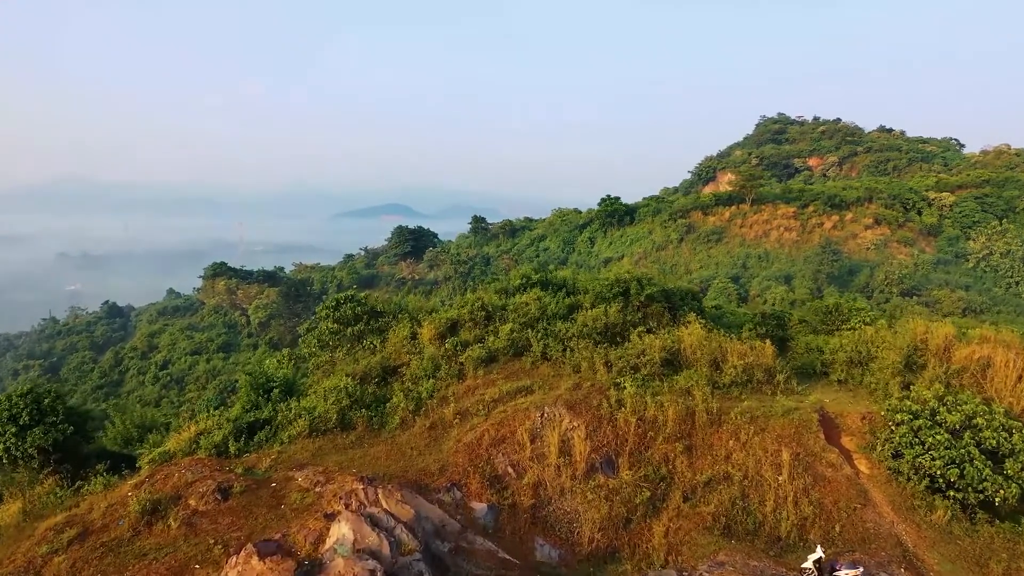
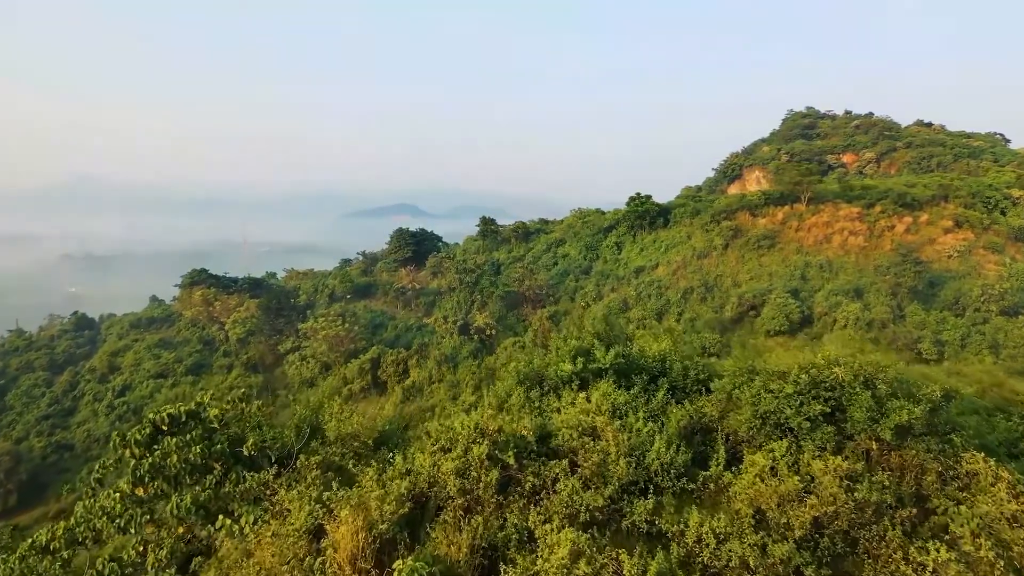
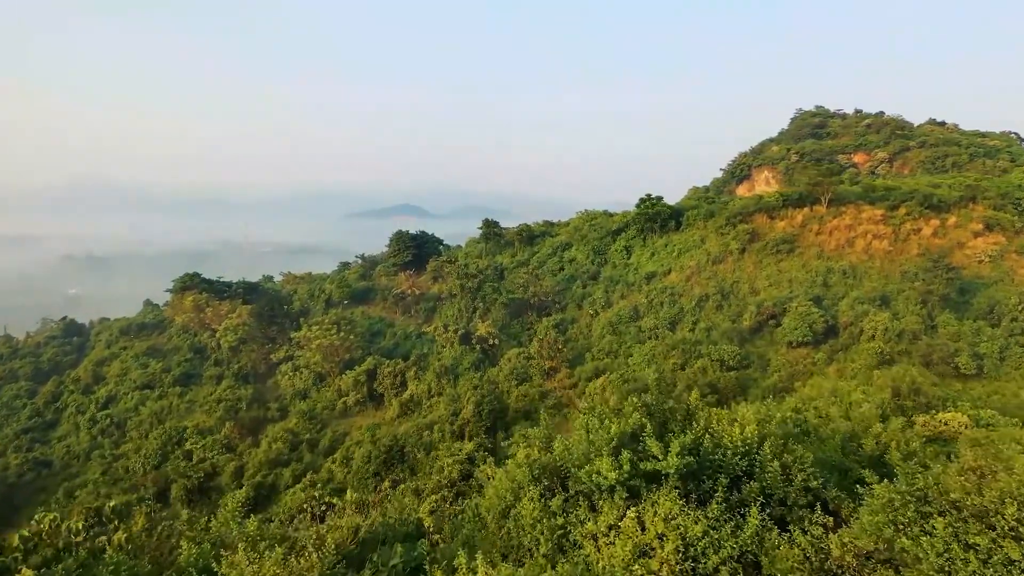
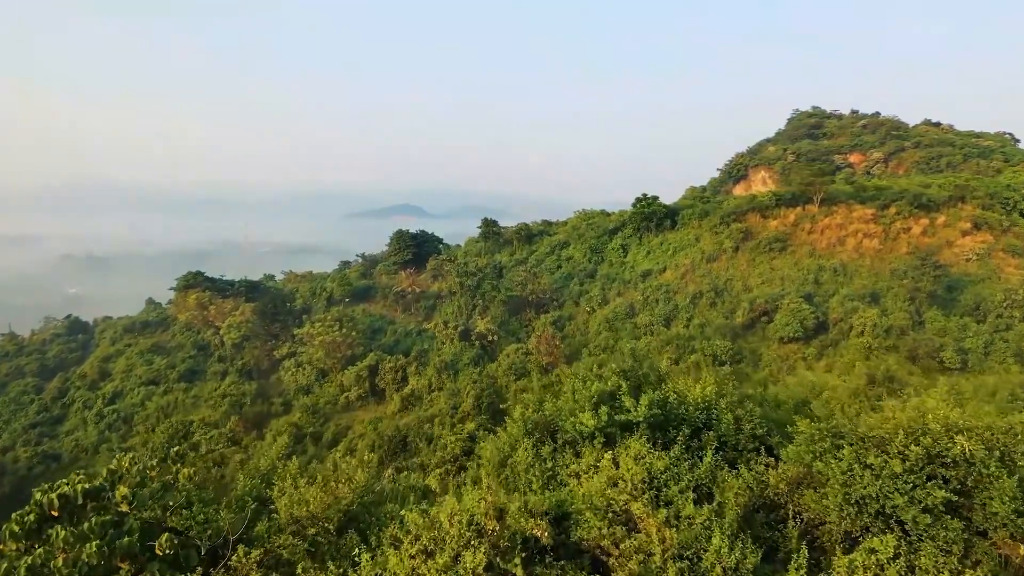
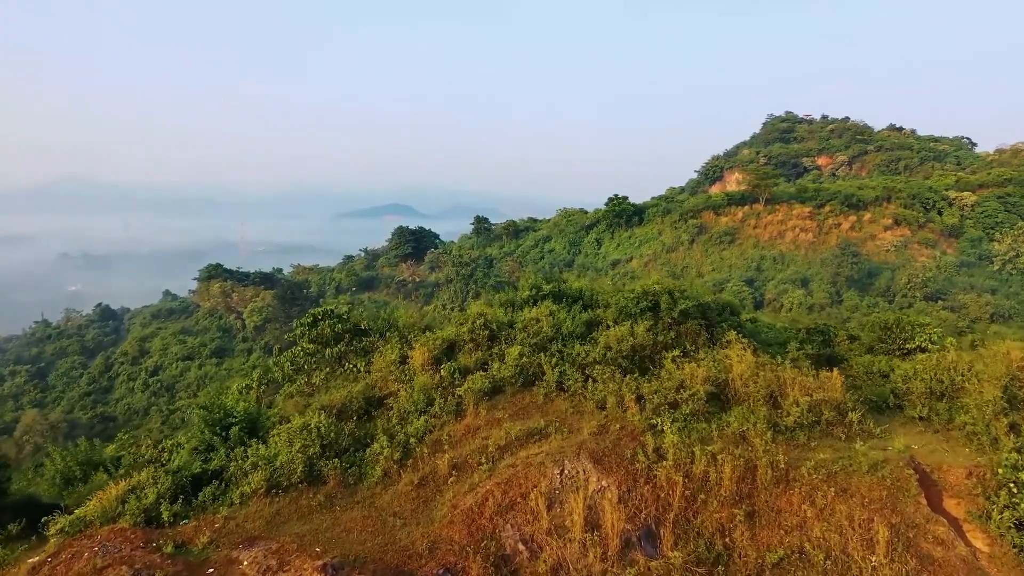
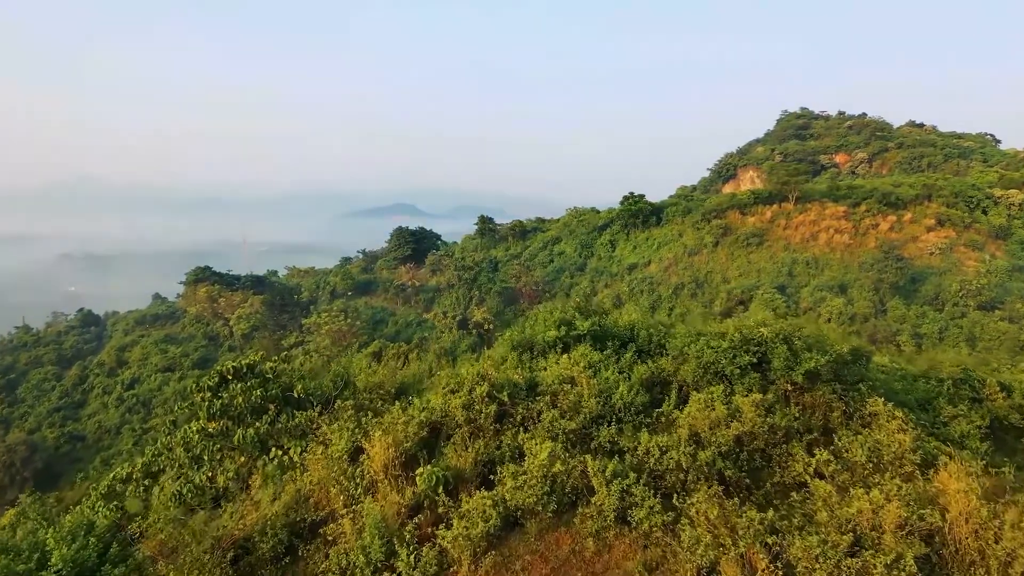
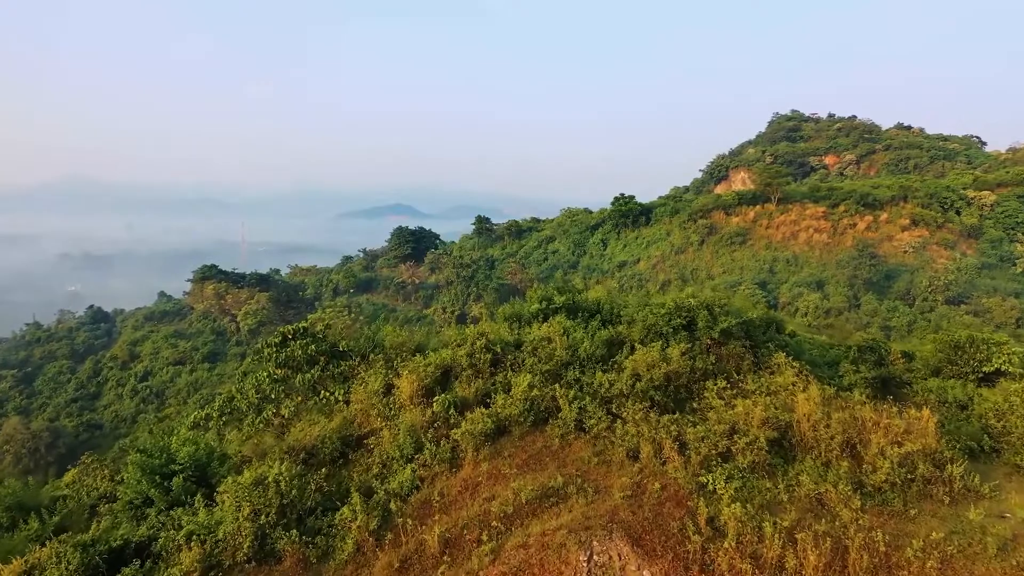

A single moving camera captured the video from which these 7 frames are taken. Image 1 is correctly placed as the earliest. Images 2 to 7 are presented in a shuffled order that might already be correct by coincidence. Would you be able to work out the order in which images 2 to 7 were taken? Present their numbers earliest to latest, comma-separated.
5, 7, 6, 2, 4, 3
